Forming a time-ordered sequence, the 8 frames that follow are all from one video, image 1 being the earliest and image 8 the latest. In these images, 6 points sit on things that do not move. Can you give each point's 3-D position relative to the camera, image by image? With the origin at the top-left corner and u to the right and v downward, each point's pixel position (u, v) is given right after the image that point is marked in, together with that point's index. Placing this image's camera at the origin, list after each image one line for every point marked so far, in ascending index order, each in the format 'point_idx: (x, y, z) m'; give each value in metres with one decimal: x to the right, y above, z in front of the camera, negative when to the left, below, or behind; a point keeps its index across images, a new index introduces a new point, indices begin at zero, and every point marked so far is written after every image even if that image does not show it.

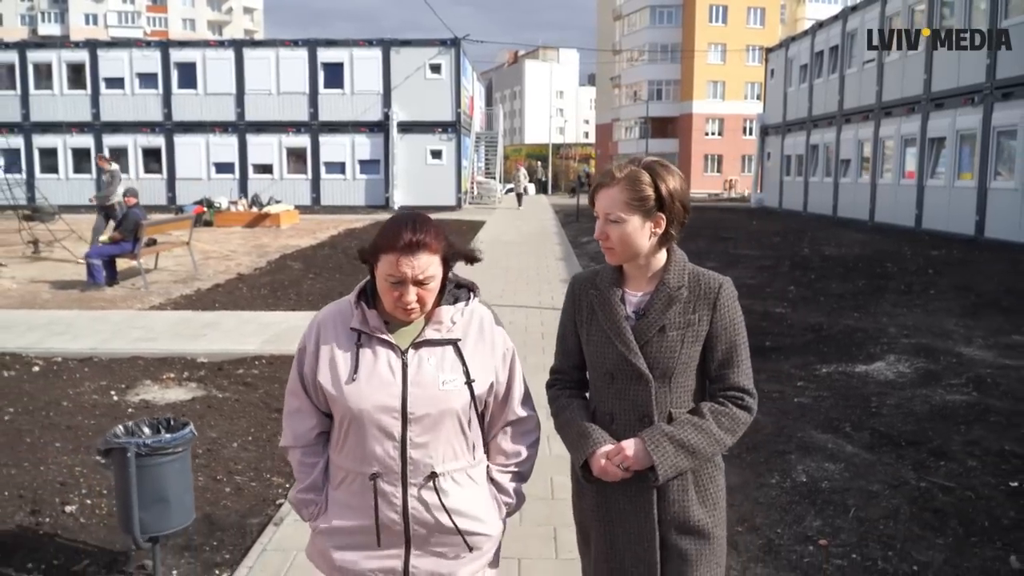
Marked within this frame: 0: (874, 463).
0: (+2.2, -1.0, +5.3) m
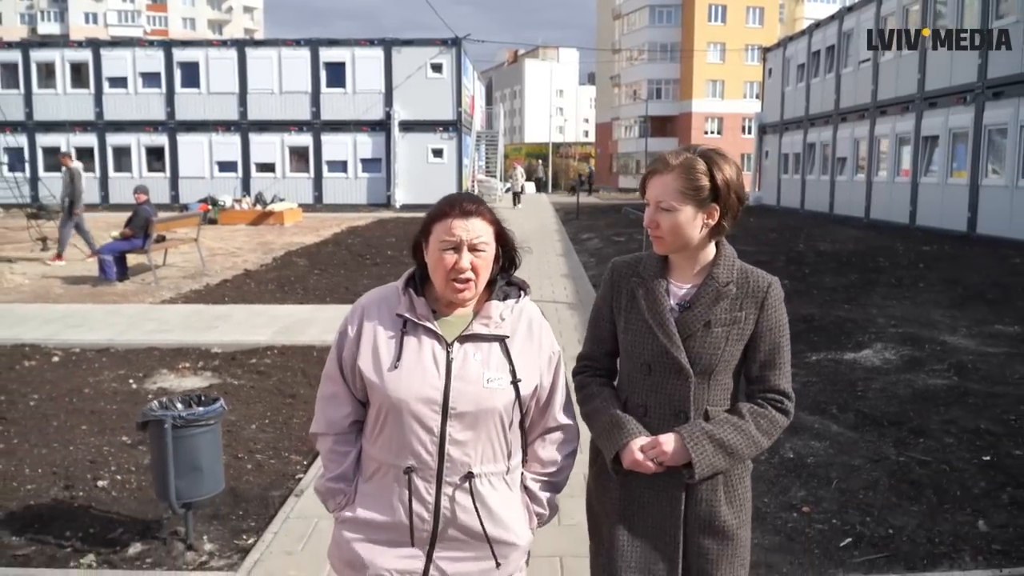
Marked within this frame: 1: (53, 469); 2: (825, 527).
0: (+2.2, -1.0, +5.7) m
1: (-2.7, -1.1, +5.3) m
2: (+1.6, -1.2, +4.4) m
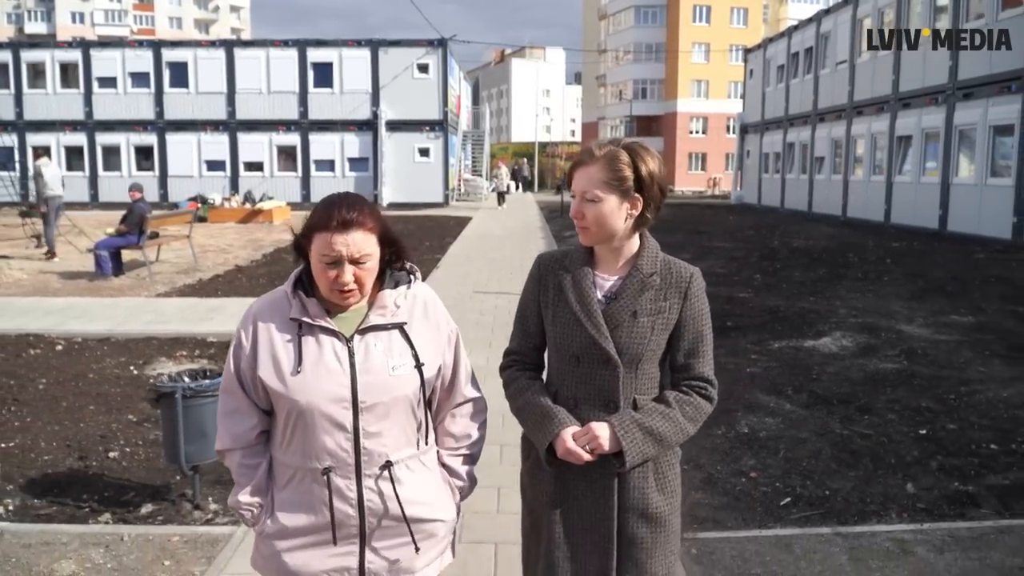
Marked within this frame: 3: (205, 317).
0: (+2.1, -0.9, +6.2) m
1: (-2.9, -1.0, +5.8) m
2: (+1.4, -1.1, +4.9) m
3: (-3.5, -0.3, +10.2) m
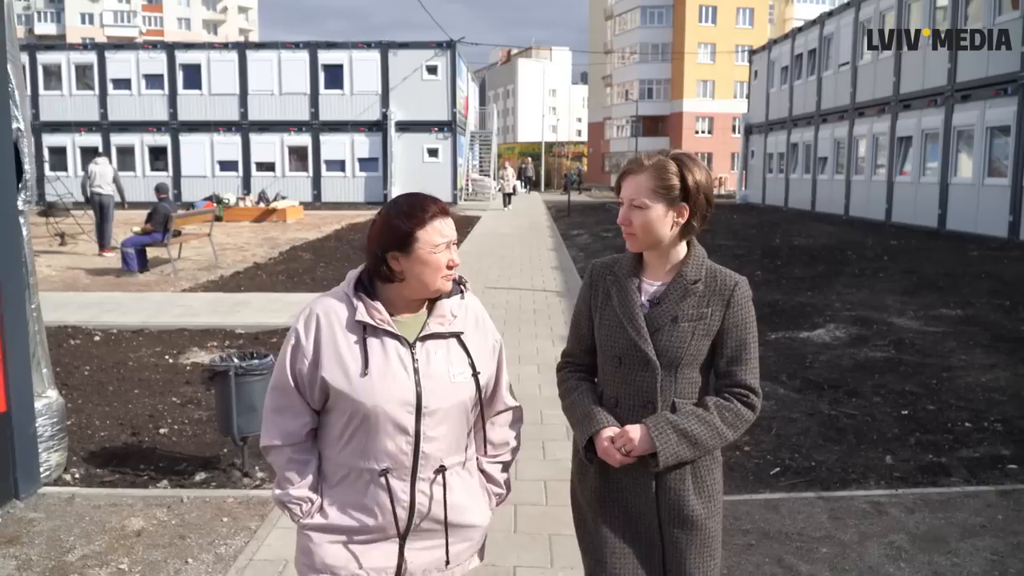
0: (+2.2, -0.8, +6.7) m
1: (-2.8, -0.9, +6.3) m
2: (+1.5, -1.1, +5.4) m
3: (-3.4, -0.3, +10.7) m
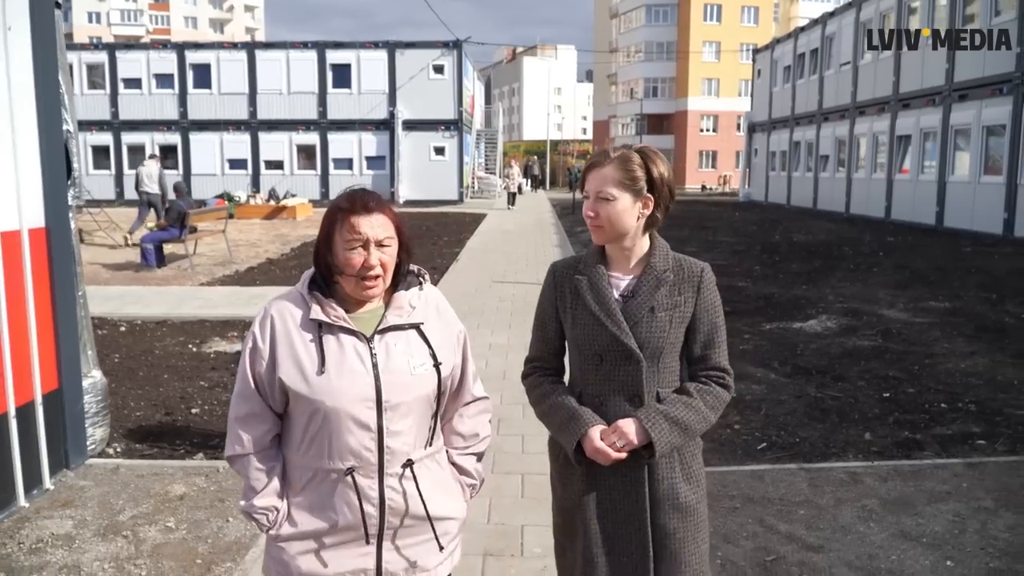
0: (+2.2, -0.8, +7.1) m
1: (-2.7, -0.9, +6.8) m
2: (+1.6, -1.0, +5.9) m
3: (-3.3, -0.2, +11.2) m
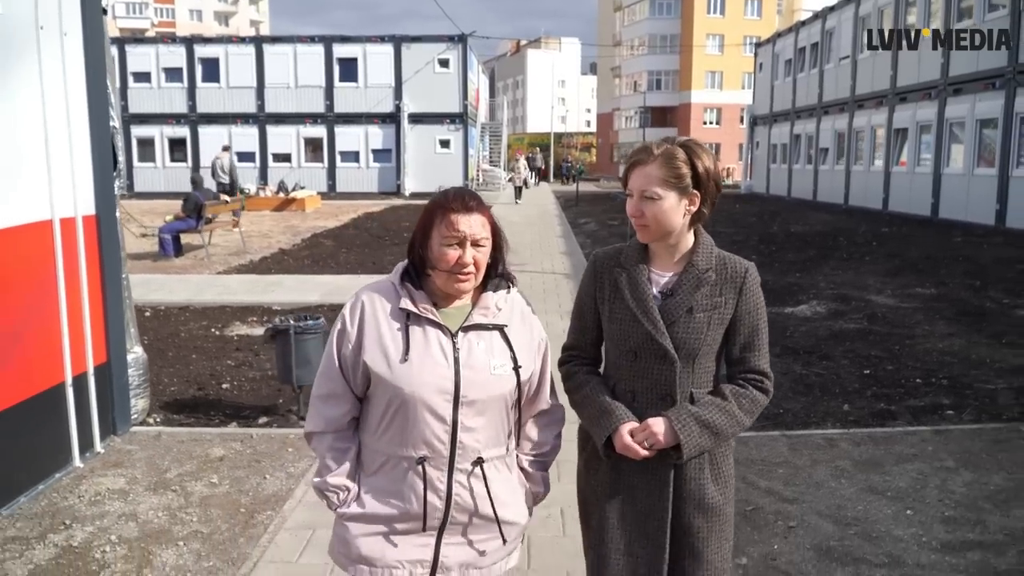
0: (+2.3, -0.6, +7.6) m
1: (-2.7, -0.7, +7.3) m
2: (+1.6, -0.9, +6.4) m
3: (-3.2, 0.0, +11.7) m
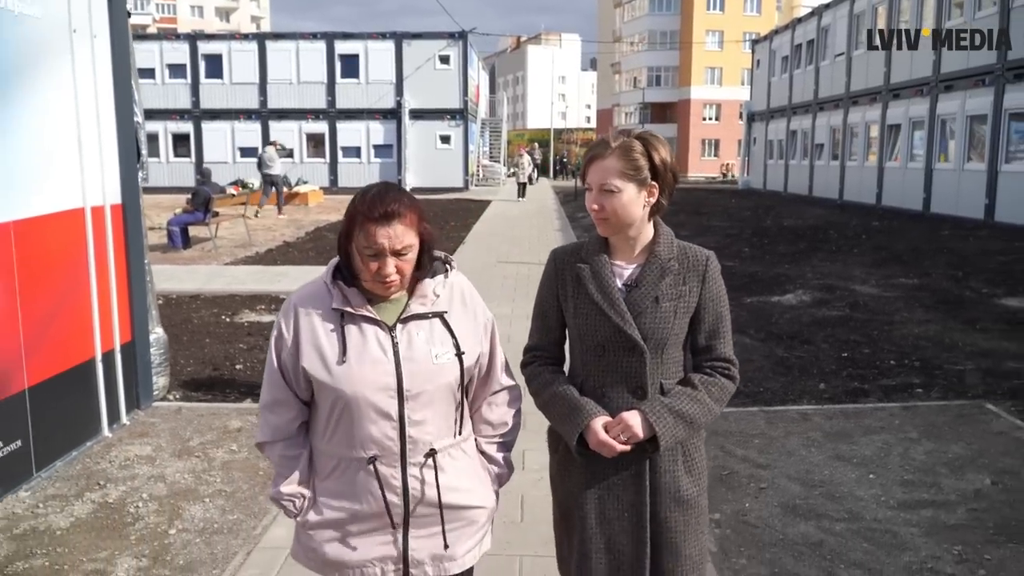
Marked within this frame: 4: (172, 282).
0: (+2.2, -0.5, +8.0) m
1: (-2.7, -0.6, +7.7) m
2: (+1.6, -0.8, +6.8) m
3: (-3.3, +0.1, +12.1) m
4: (-4.6, +0.1, +12.0) m
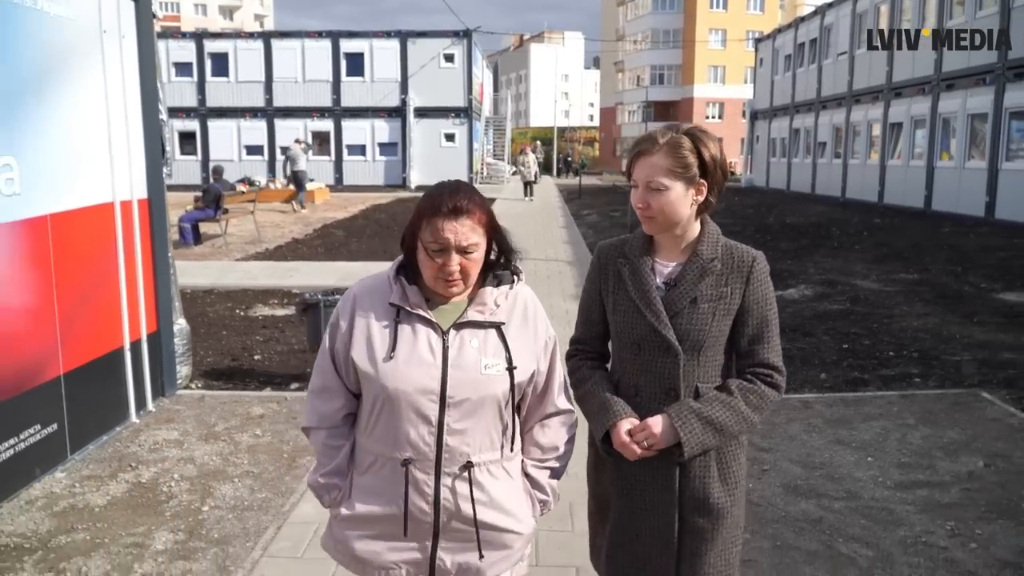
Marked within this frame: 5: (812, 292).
0: (+2.3, -0.5, +8.3) m
1: (-2.6, -0.6, +7.9) m
2: (+1.7, -0.7, +7.0) m
3: (-3.2, +0.2, +12.3) m
4: (-4.5, +0.2, +12.3) m
5: (+3.5, 0.0, +10.3) m
